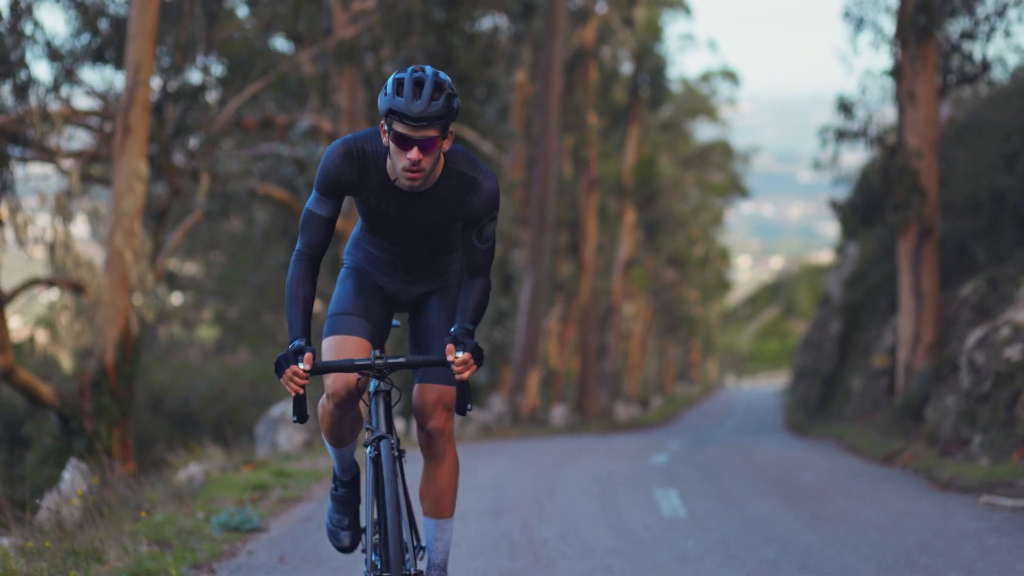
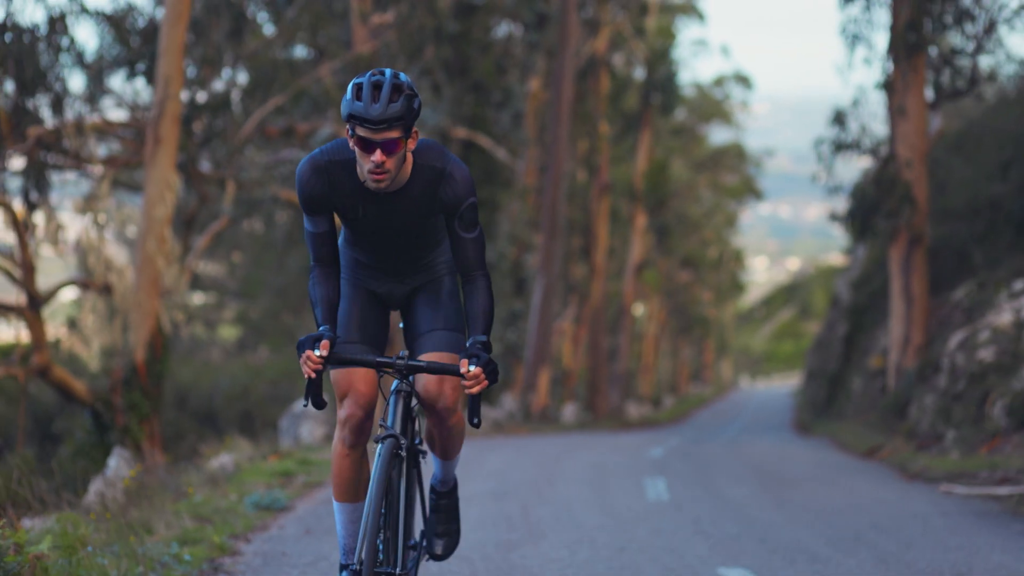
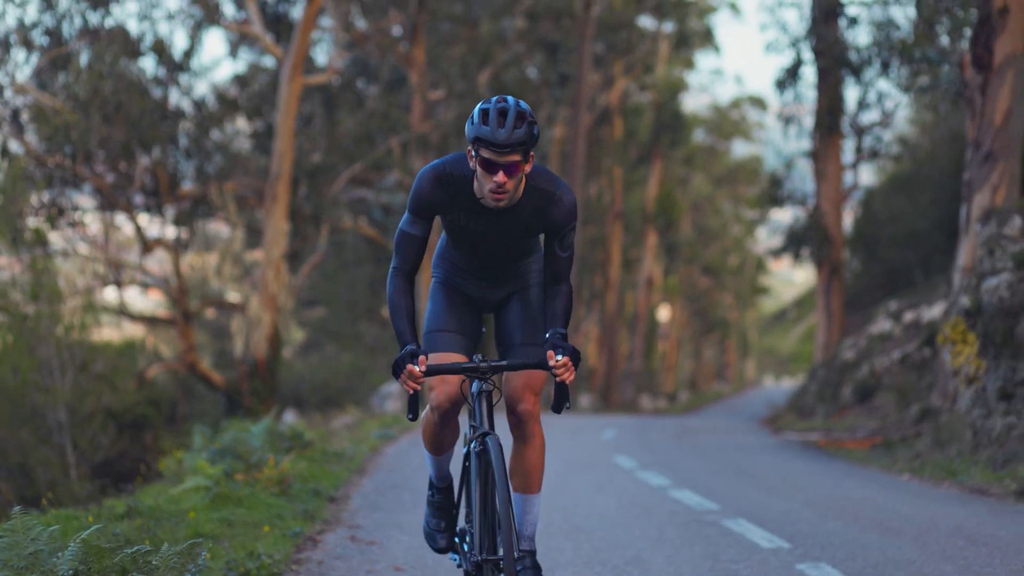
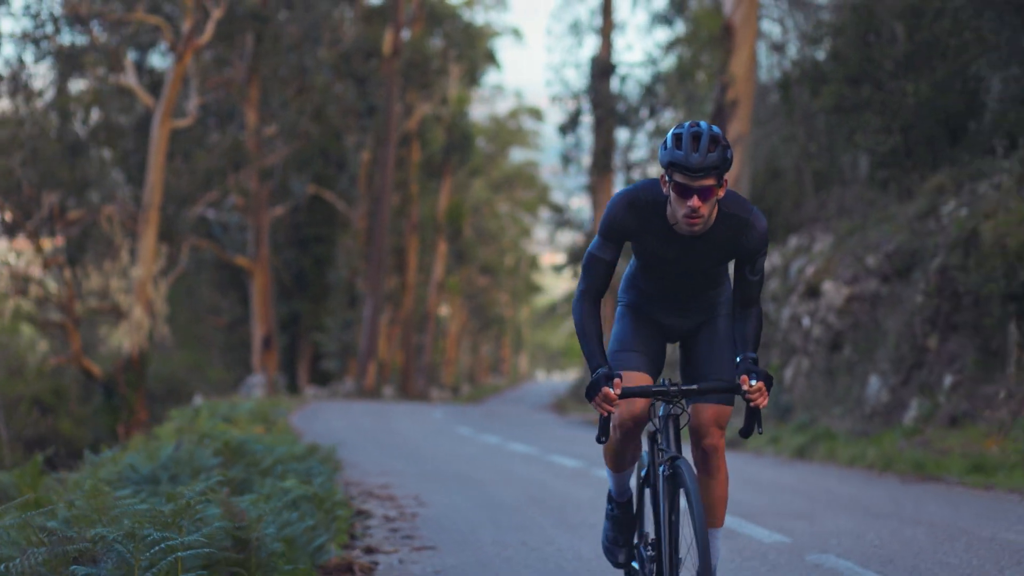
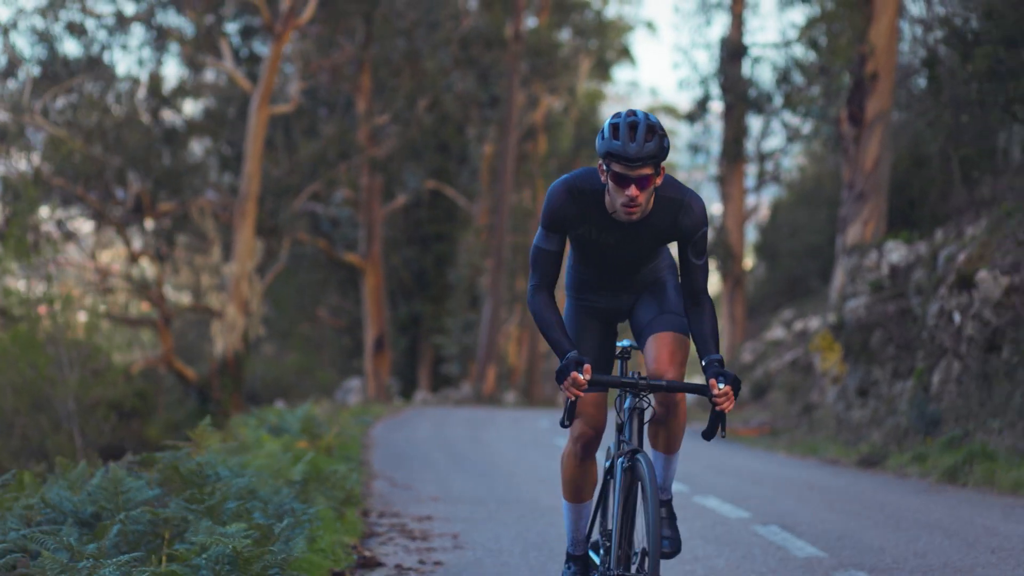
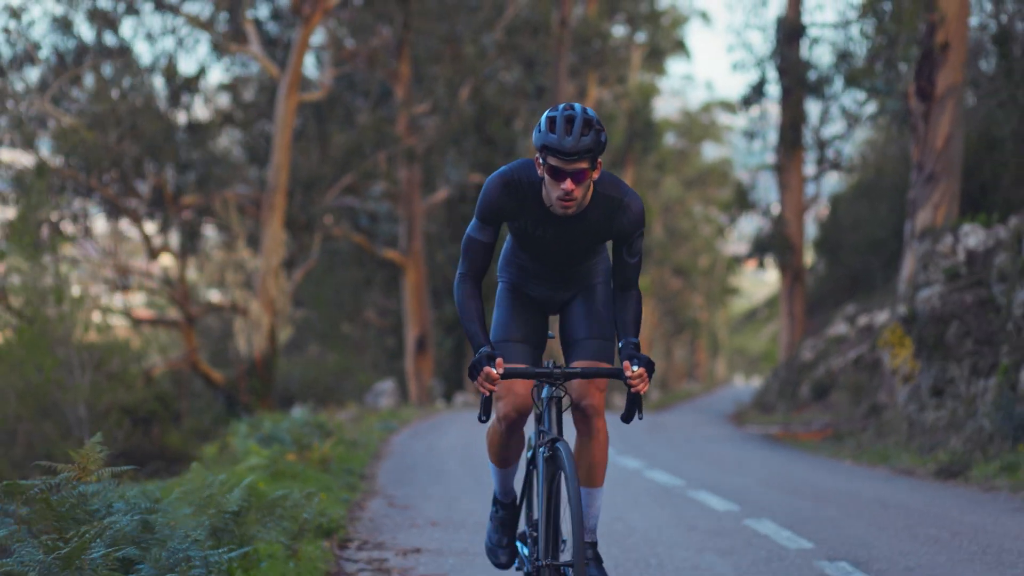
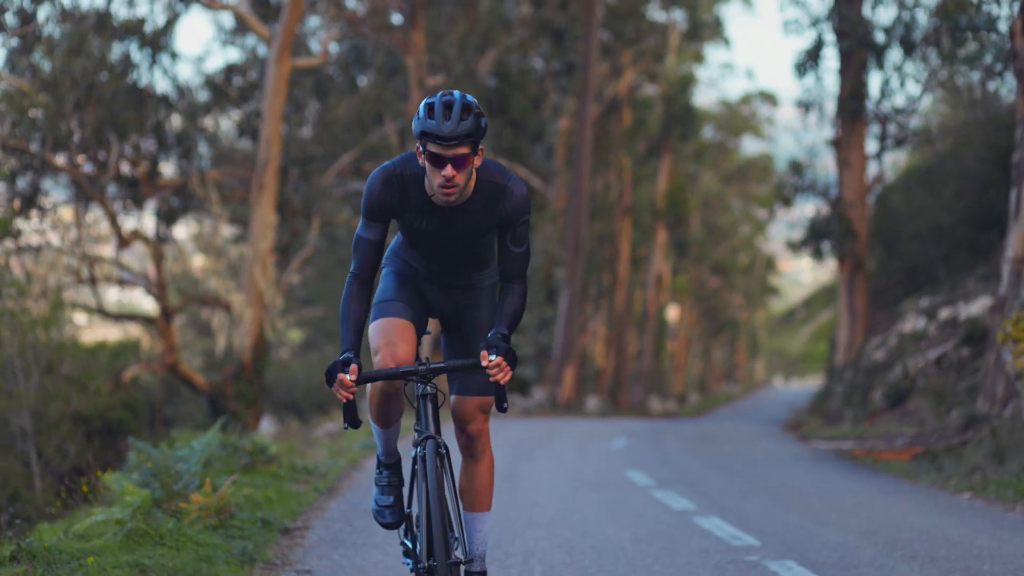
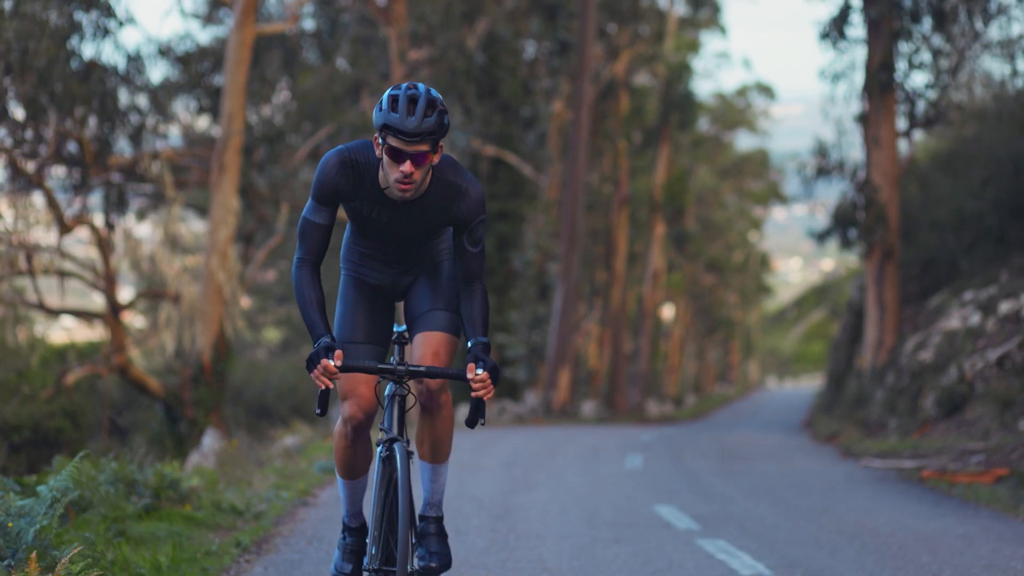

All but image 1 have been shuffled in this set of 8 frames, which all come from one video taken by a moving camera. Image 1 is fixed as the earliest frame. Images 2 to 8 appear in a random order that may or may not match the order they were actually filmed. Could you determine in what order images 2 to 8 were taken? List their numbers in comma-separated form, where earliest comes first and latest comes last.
2, 8, 7, 3, 6, 5, 4
